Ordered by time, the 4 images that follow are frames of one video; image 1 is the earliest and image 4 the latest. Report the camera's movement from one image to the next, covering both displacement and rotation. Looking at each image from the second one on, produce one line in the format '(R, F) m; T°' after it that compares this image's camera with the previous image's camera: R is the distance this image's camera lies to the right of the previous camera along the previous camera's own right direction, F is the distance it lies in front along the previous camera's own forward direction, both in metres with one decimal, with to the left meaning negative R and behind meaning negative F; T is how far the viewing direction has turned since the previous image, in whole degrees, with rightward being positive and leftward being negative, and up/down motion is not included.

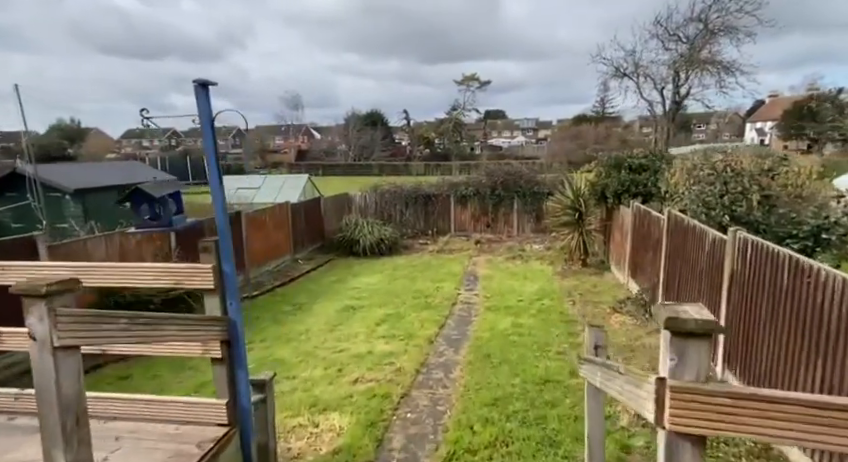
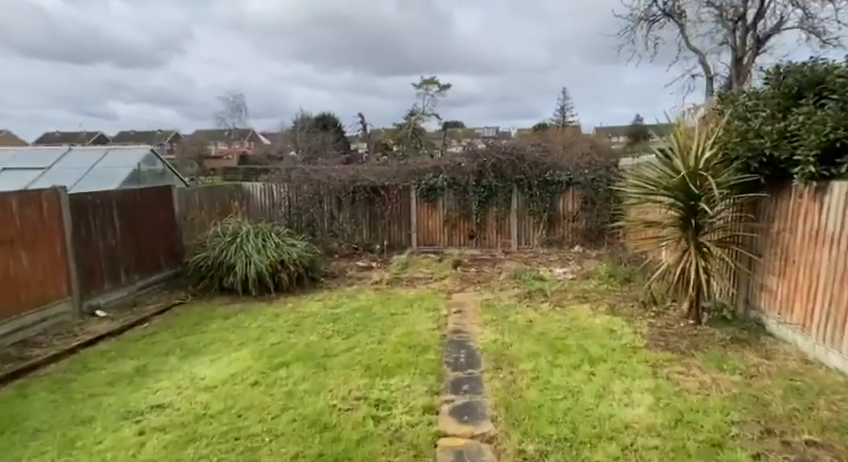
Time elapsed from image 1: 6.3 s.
(+0.3, +6.5) m; +5°
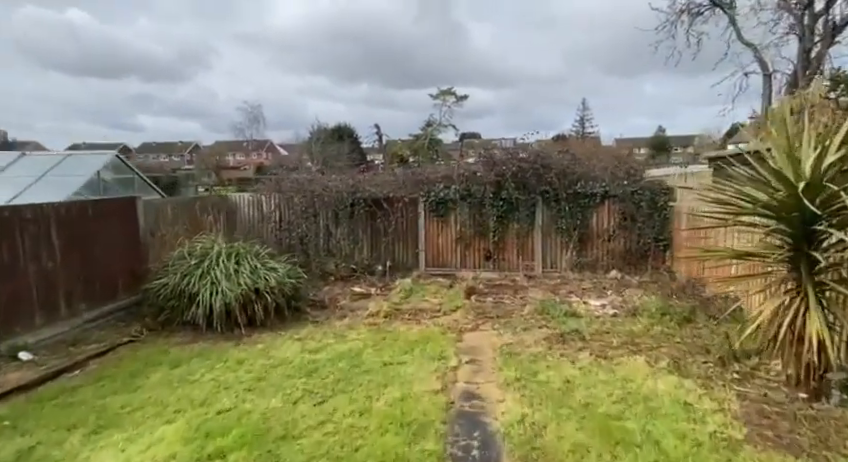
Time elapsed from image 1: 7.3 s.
(+0.1, +1.5) m; -2°
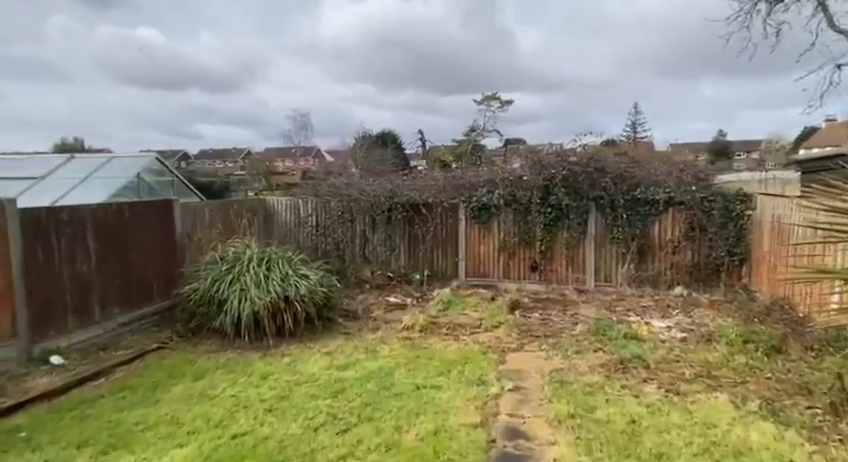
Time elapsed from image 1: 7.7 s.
(0.0, +0.6) m; -5°
